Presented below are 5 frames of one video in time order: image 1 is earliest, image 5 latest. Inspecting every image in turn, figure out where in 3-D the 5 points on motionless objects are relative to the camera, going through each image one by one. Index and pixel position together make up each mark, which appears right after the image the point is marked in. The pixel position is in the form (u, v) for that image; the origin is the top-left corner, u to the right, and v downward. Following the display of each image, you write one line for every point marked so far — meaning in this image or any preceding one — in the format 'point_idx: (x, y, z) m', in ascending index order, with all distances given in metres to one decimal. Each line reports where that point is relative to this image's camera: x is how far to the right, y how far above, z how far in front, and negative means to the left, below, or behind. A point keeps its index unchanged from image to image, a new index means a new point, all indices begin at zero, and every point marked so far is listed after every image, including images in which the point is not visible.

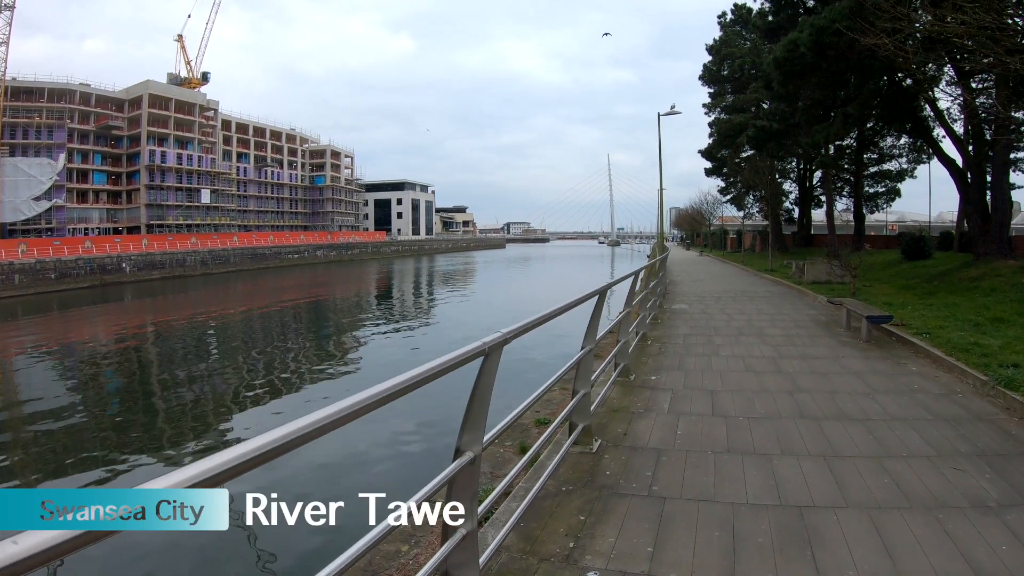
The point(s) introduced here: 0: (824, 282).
0: (+5.7, +0.1, +11.2) m
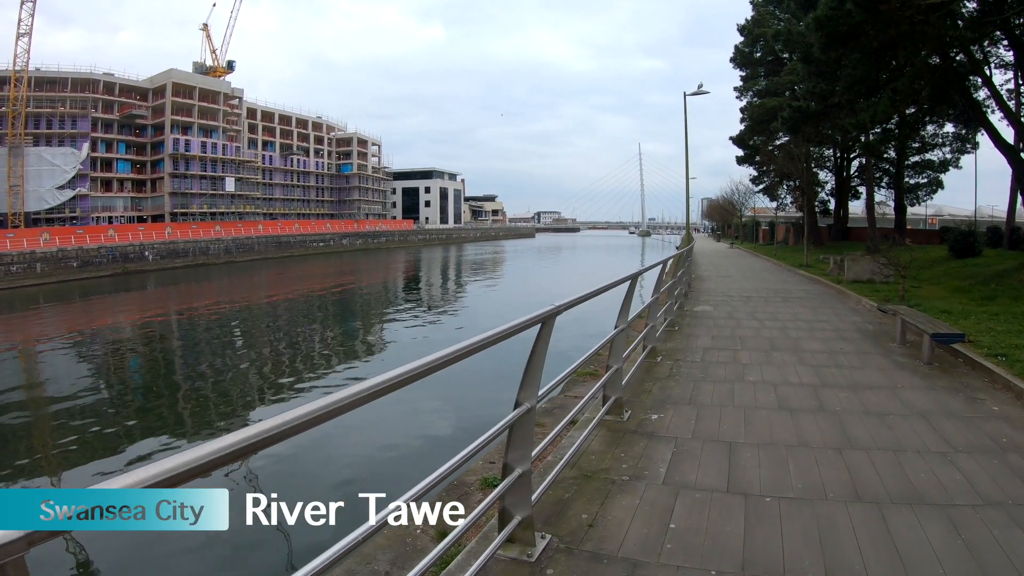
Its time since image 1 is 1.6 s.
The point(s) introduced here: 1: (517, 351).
0: (+5.9, +0.1, +10.1) m
1: (+0.1, -1.3, +13.6) m
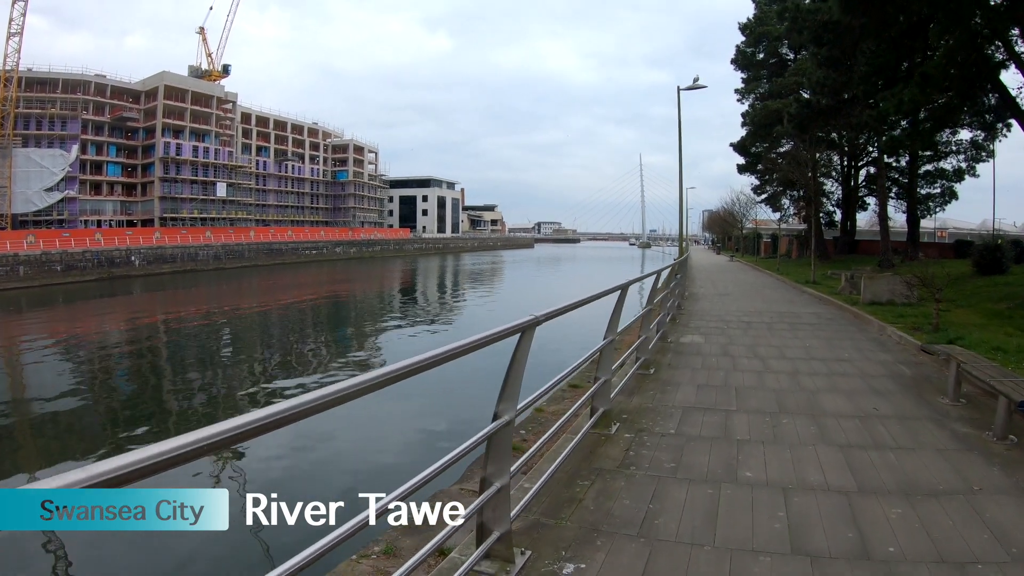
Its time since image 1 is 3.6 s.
0: (+5.4, -0.2, +8.9) m
1: (-0.3, -1.6, +12.4) m
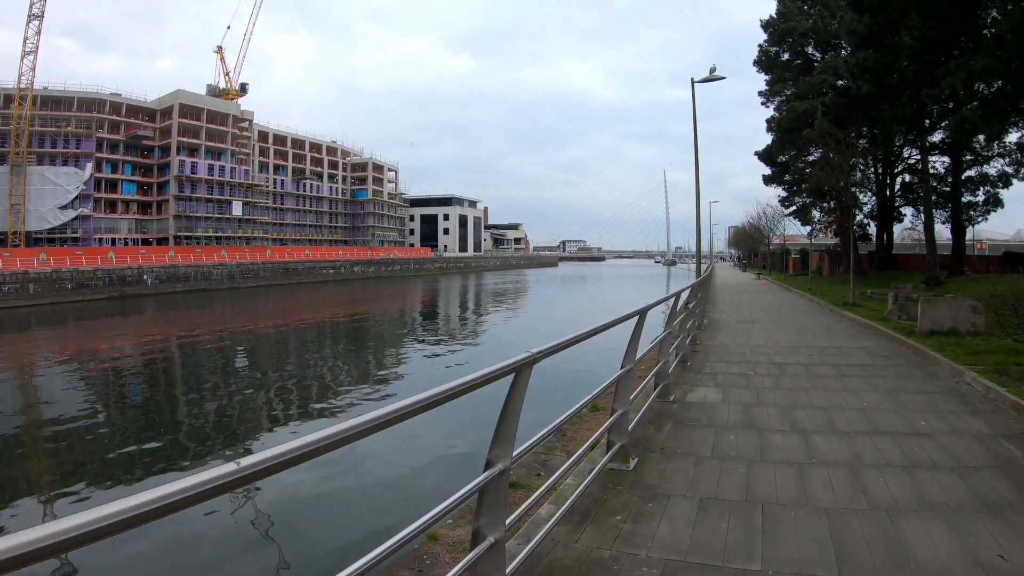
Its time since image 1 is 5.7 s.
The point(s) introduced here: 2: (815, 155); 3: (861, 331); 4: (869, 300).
0: (+5.2, -0.5, +7.4) m
1: (-0.4, -2.0, +11.1) m
2: (+9.7, +4.2, +19.5) m
3: (+4.8, -0.6, +8.5) m
4: (+7.8, -0.3, +13.4) m
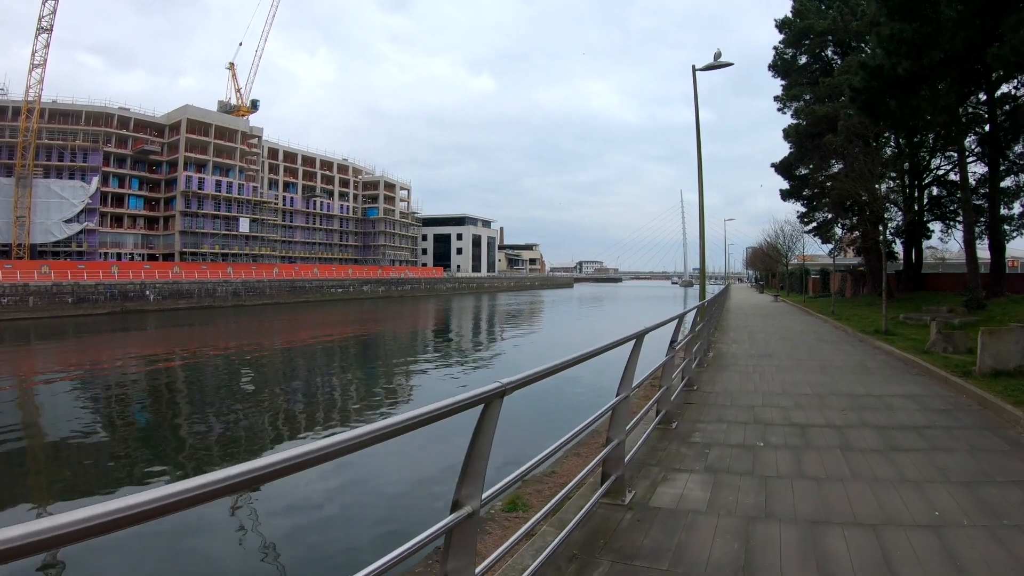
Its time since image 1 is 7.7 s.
0: (+4.8, -0.8, +6.0) m
1: (-0.7, -2.3, +9.8) m
2: (+9.7, +3.5, +18.1) m
3: (+4.4, -0.9, +7.2) m
4: (+7.6, -0.7, +12.0) m
